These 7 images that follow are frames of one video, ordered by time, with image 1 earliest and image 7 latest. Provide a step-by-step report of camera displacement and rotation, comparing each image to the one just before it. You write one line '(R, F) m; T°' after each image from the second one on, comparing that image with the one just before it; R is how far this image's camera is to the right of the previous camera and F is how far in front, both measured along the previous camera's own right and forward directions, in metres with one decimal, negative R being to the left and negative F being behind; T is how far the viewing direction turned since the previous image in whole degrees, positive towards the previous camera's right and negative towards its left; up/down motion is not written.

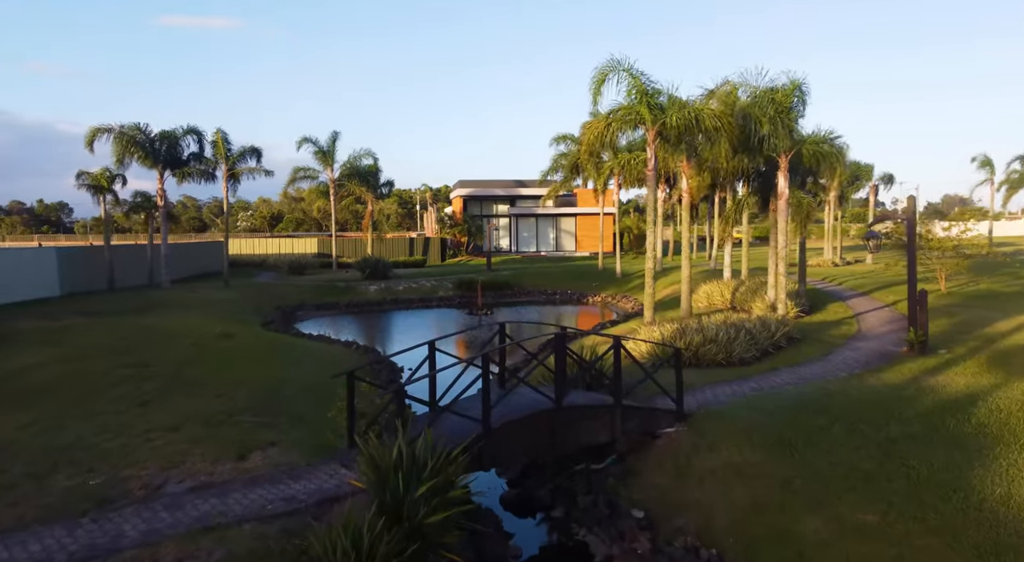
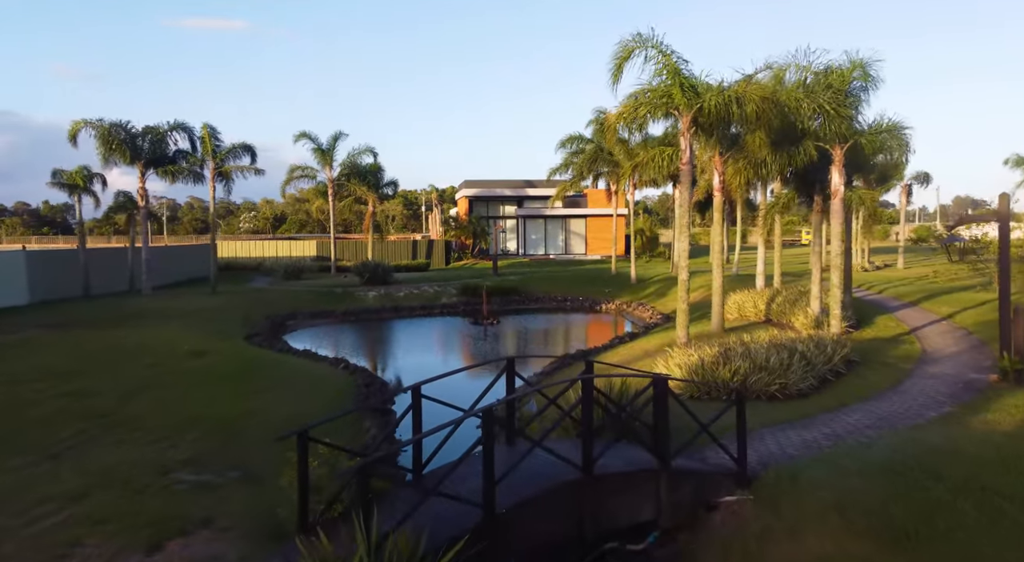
(0.0, +2.0) m; -1°
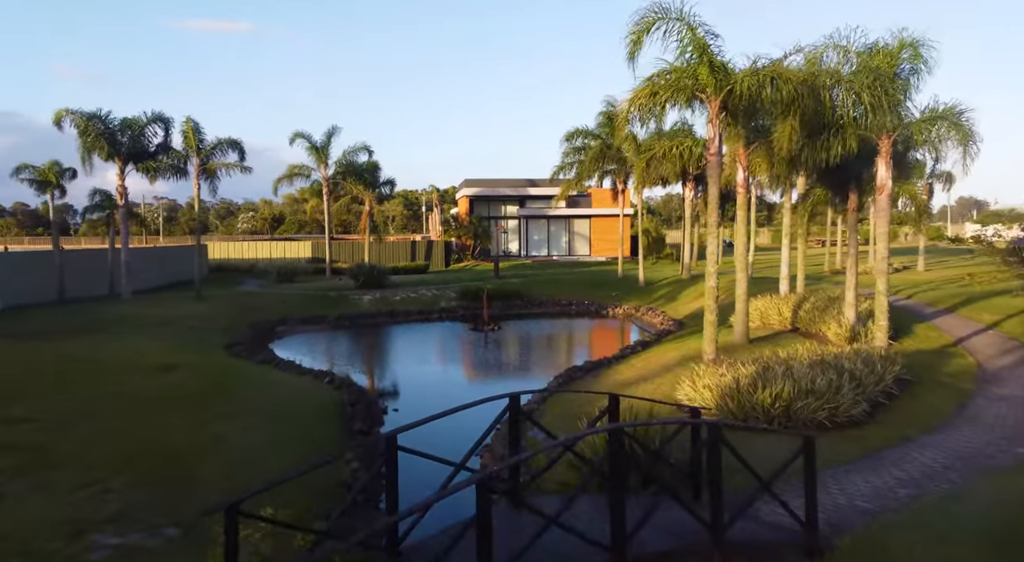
(0.0, +1.4) m; 0°
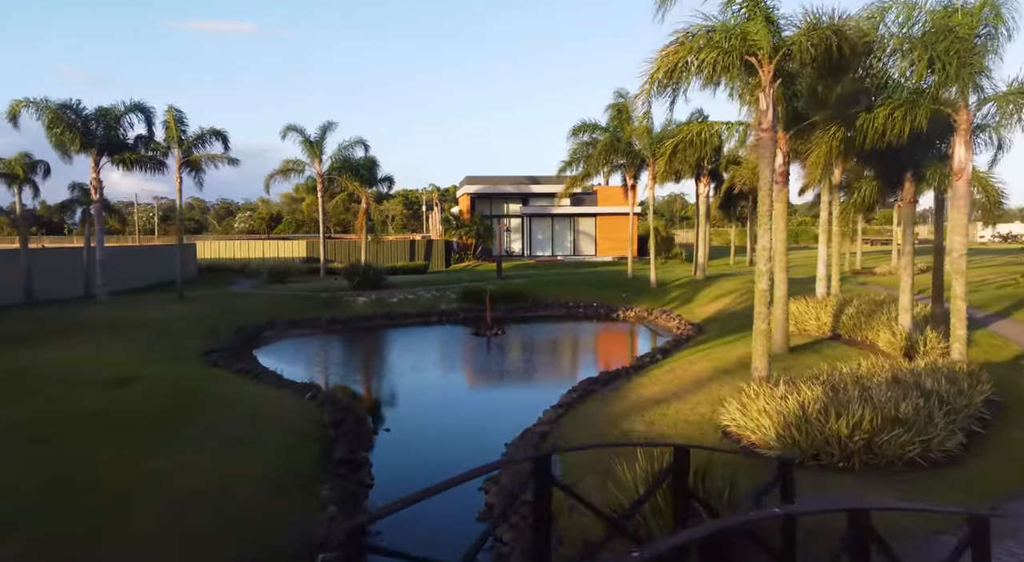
(-0.1, +1.7) m; 0°
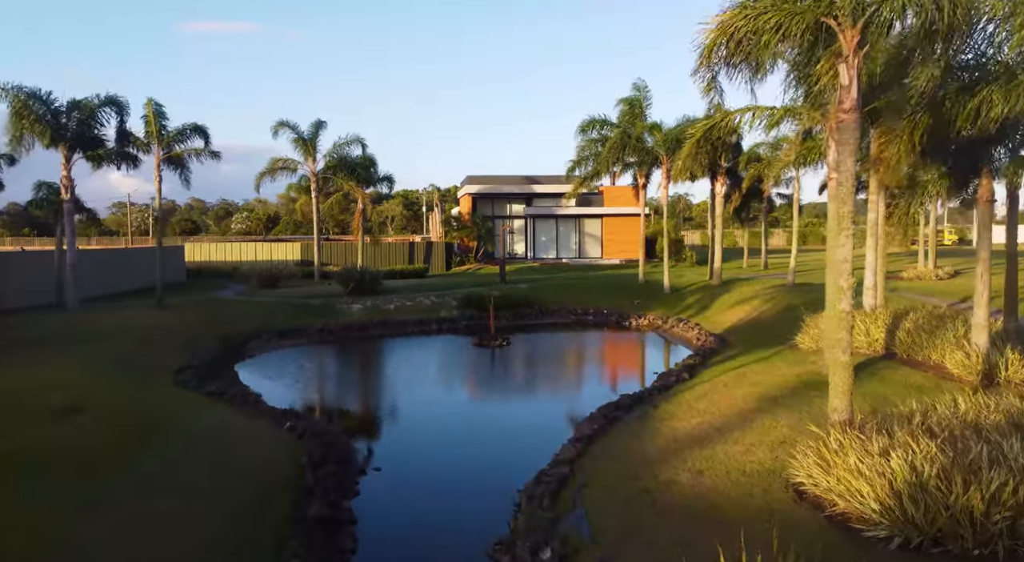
(-0.2, +1.7) m; 0°
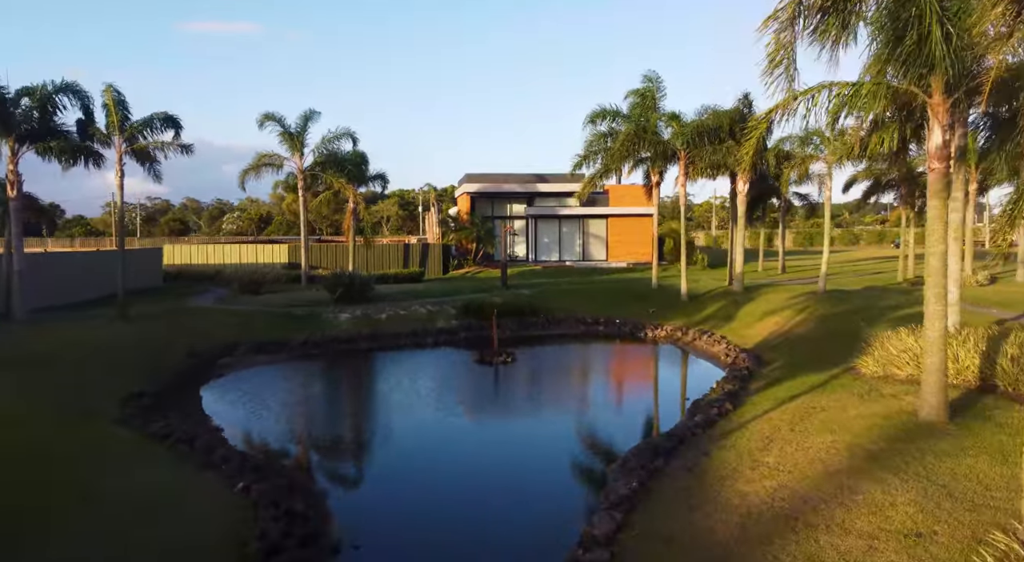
(-0.2, +2.3) m; 0°
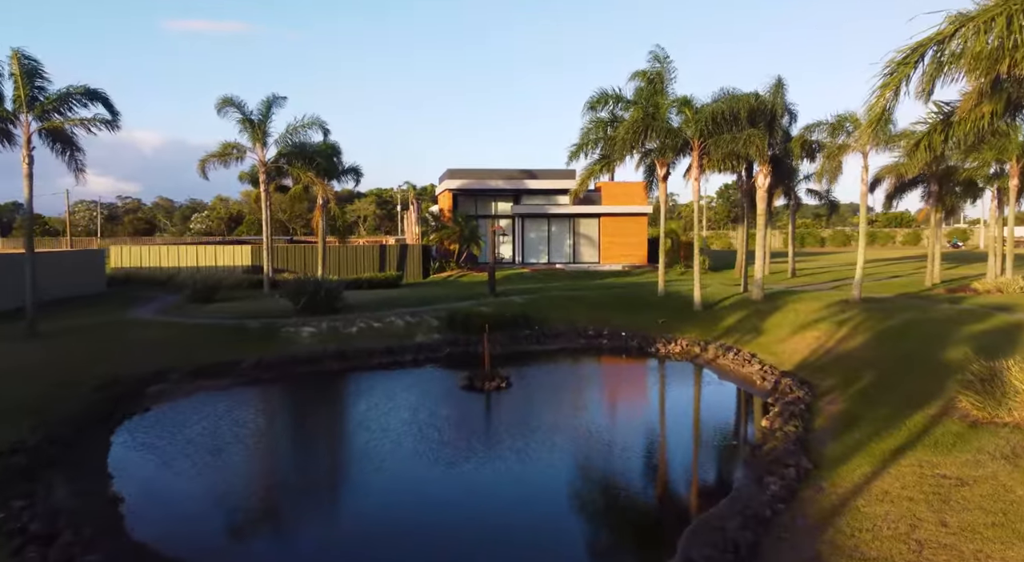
(-0.4, +3.1) m; +2°
